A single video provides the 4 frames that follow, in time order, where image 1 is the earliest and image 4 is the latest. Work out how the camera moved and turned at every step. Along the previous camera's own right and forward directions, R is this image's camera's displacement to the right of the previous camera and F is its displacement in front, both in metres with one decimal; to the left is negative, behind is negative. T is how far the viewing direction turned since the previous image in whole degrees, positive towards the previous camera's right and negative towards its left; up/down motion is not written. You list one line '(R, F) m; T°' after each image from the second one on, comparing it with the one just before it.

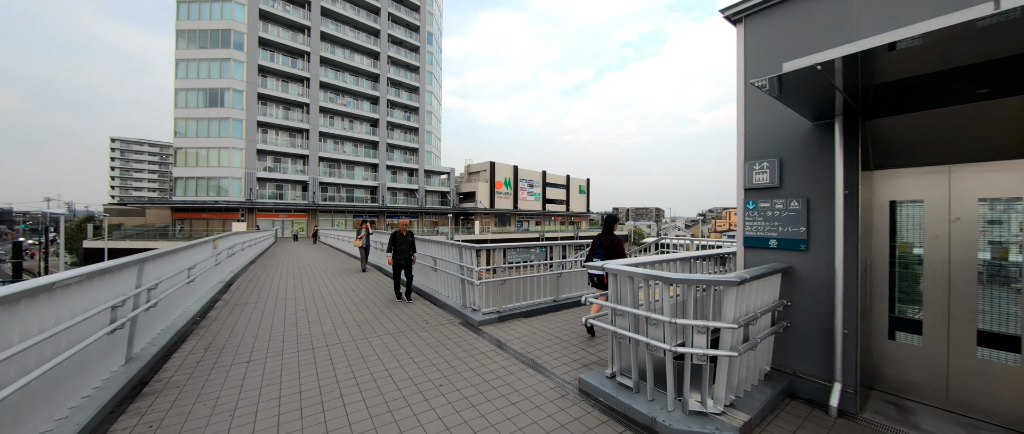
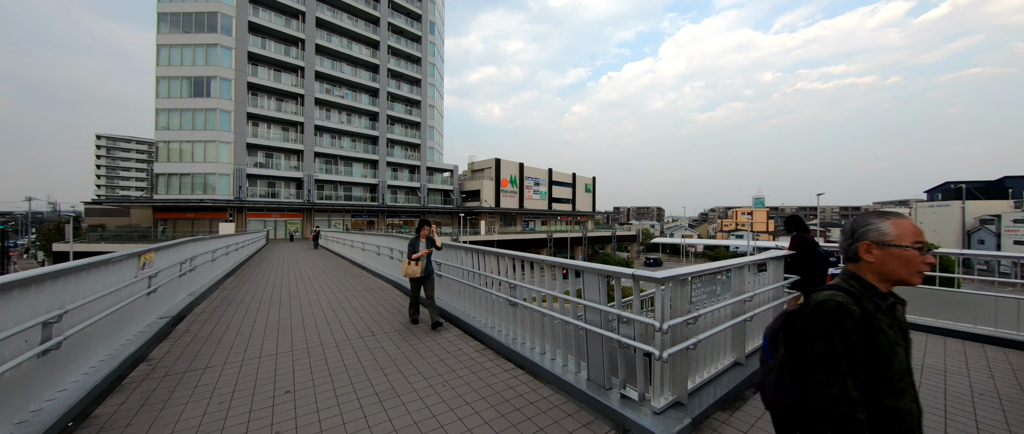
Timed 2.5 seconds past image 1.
(-1.5, +2.3) m; +1°
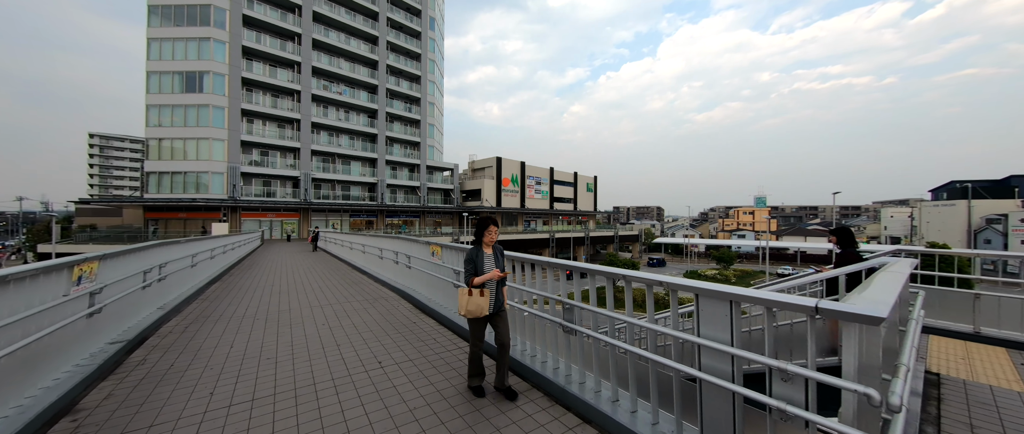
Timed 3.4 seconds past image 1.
(-0.5, +0.8) m; 0°
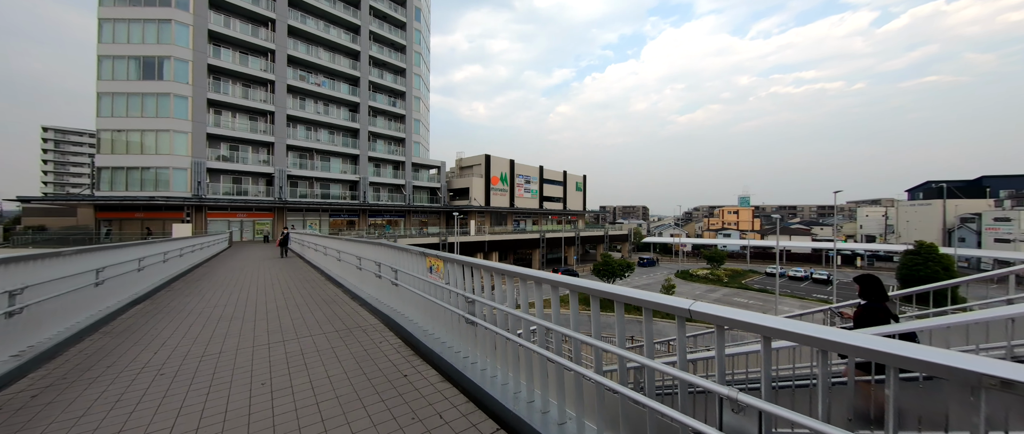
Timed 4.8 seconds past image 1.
(-0.5, +1.3) m; +3°
